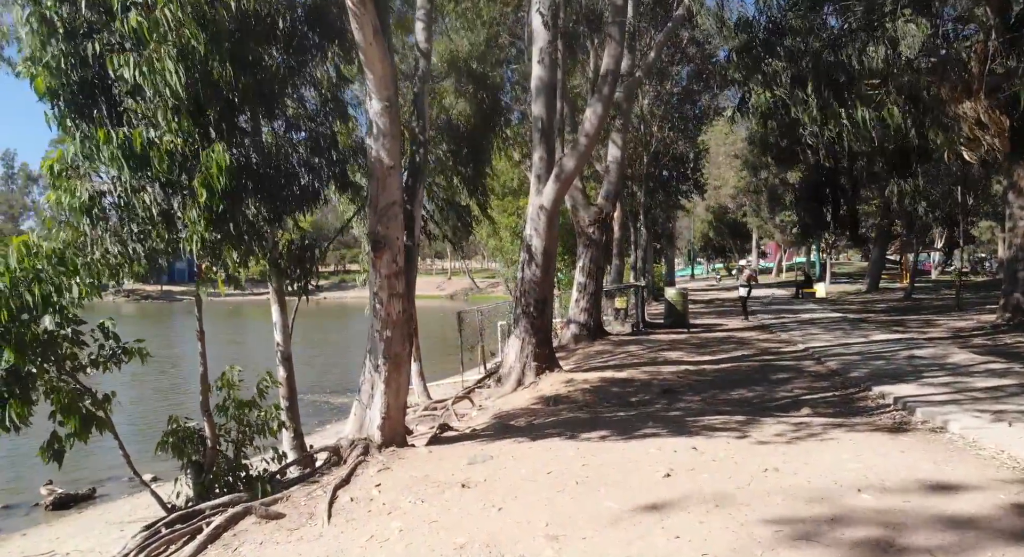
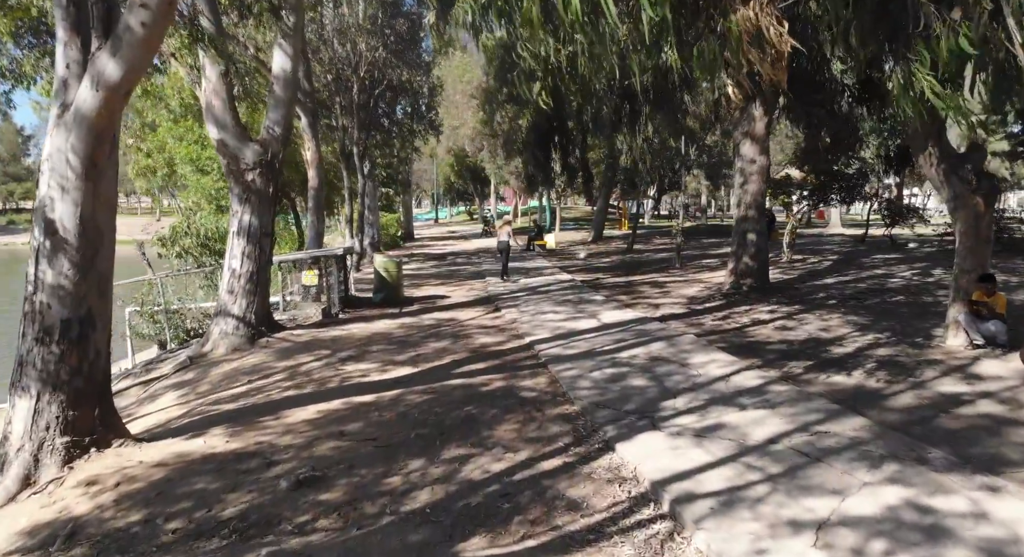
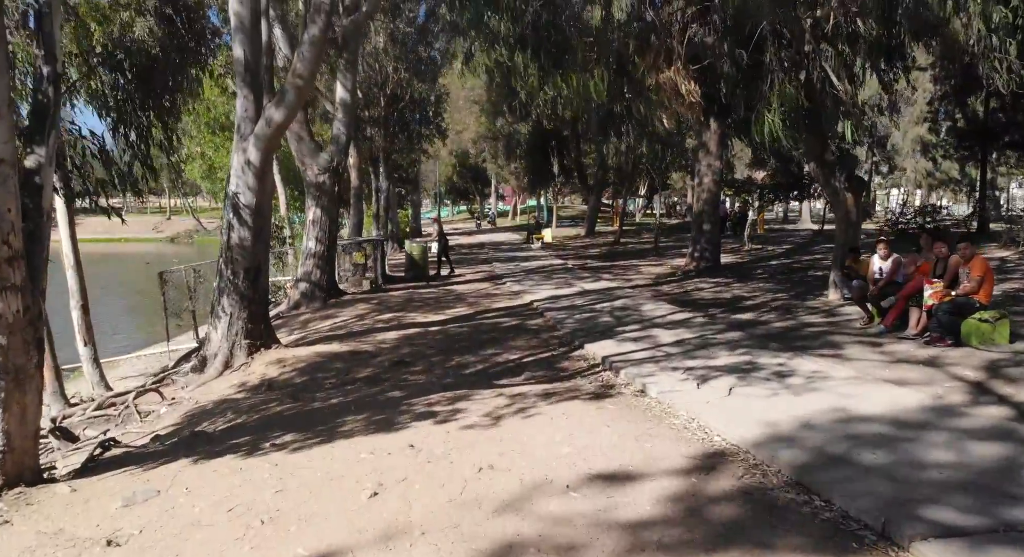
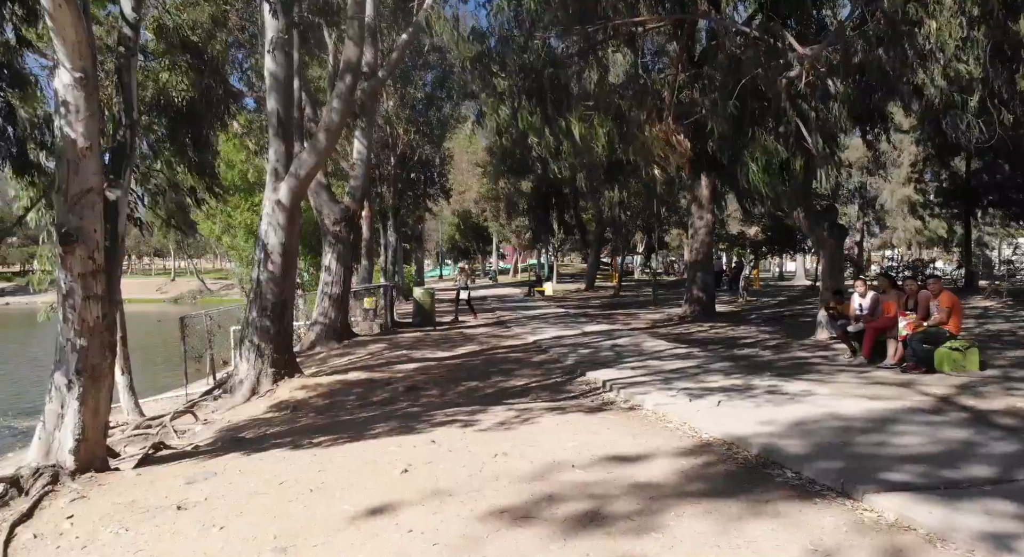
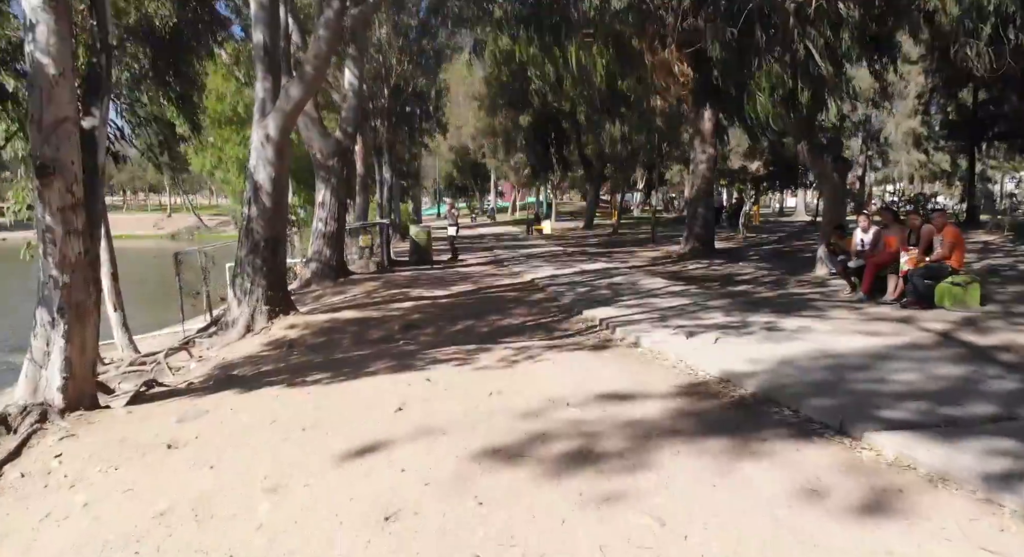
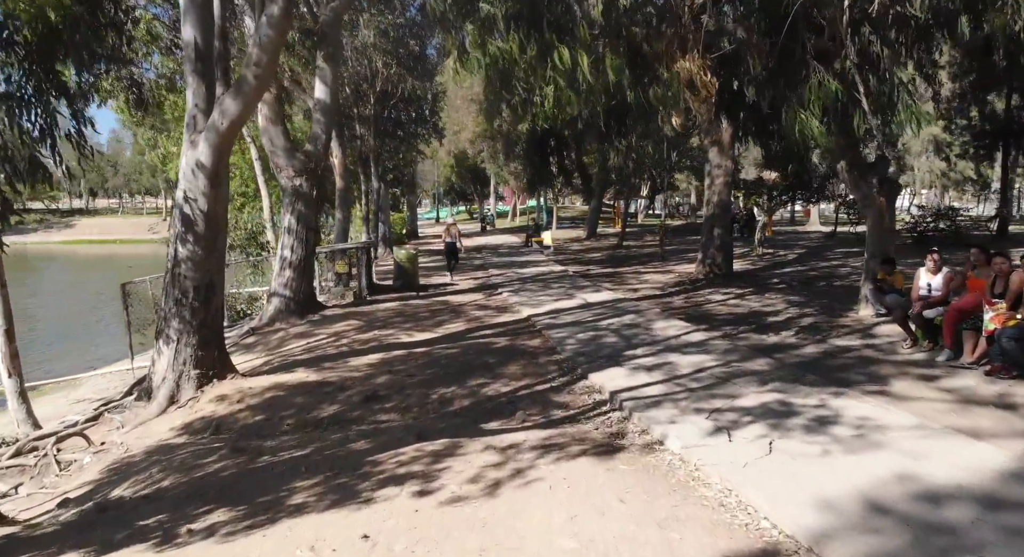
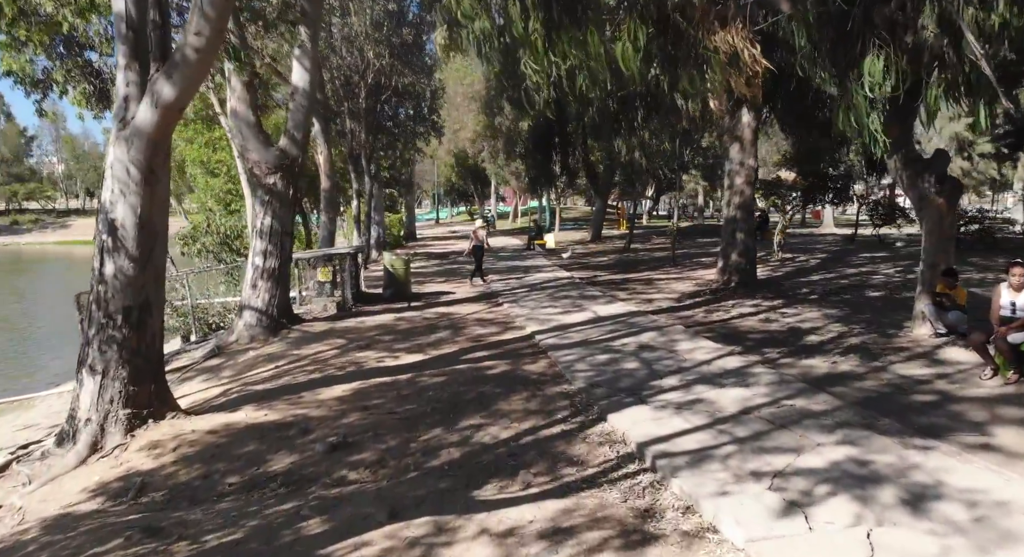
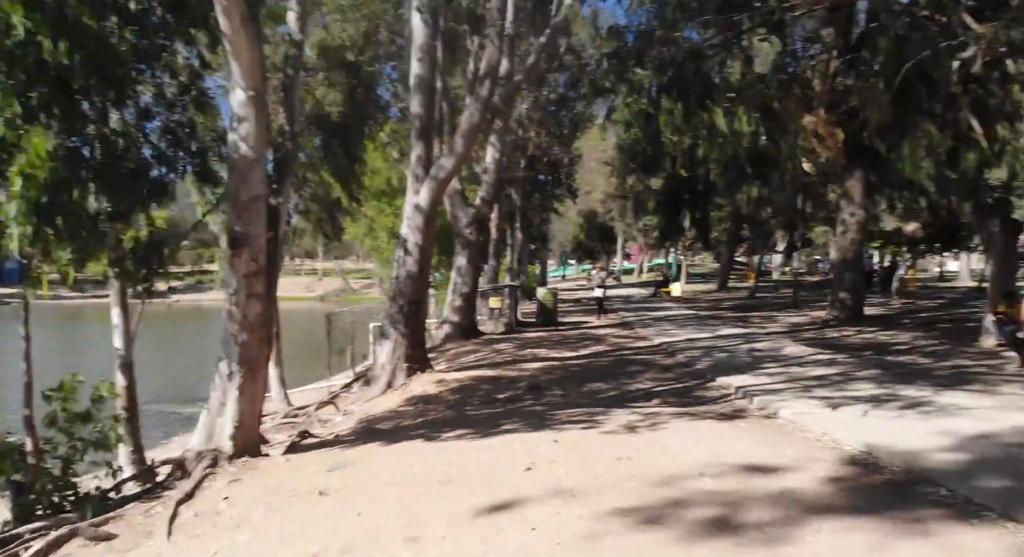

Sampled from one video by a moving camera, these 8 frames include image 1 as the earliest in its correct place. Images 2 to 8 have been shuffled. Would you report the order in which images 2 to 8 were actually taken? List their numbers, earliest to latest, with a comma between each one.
8, 4, 5, 3, 6, 7, 2
